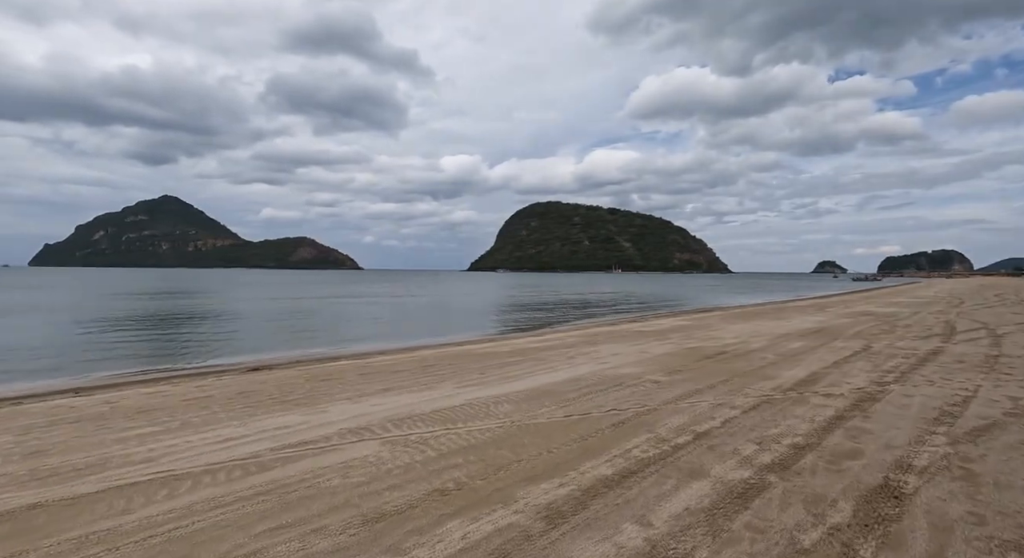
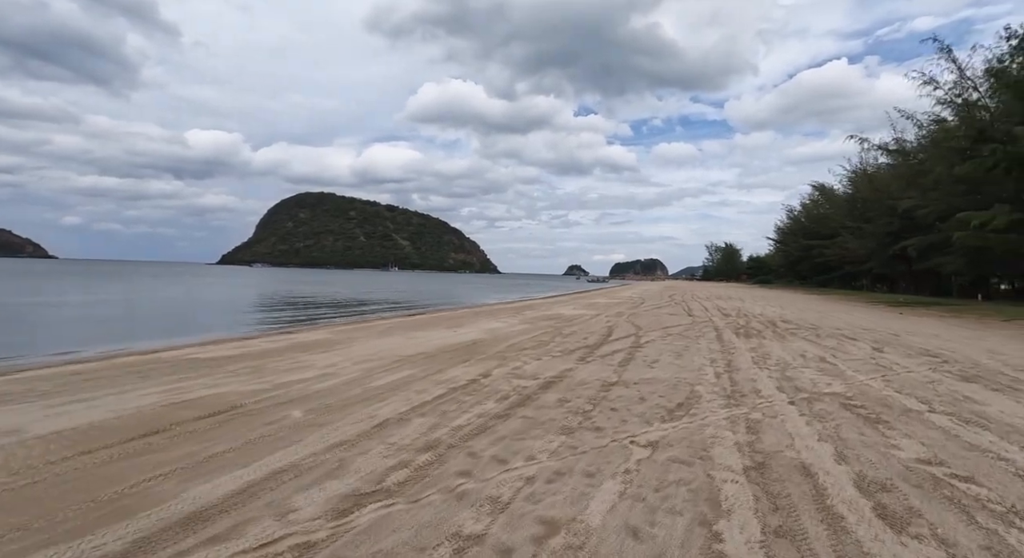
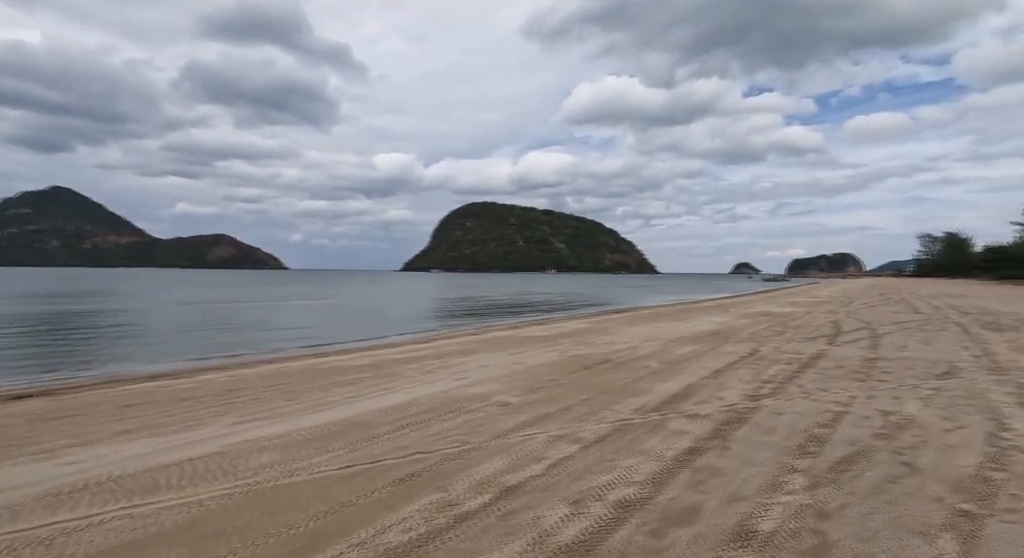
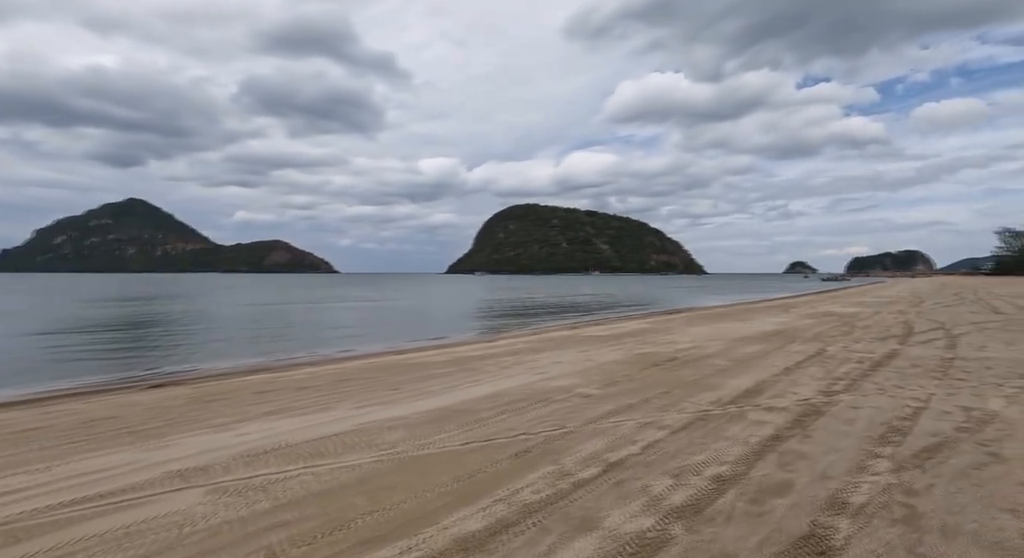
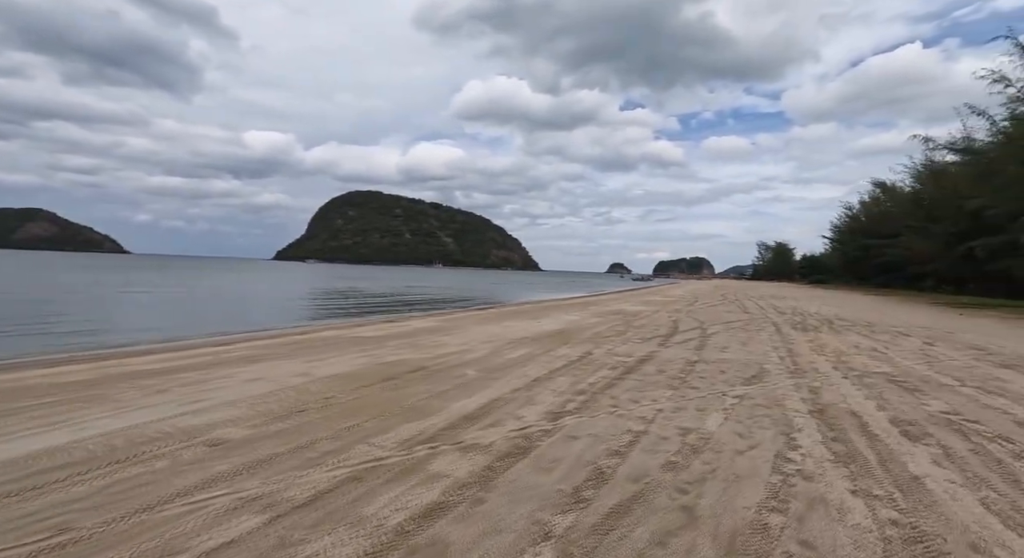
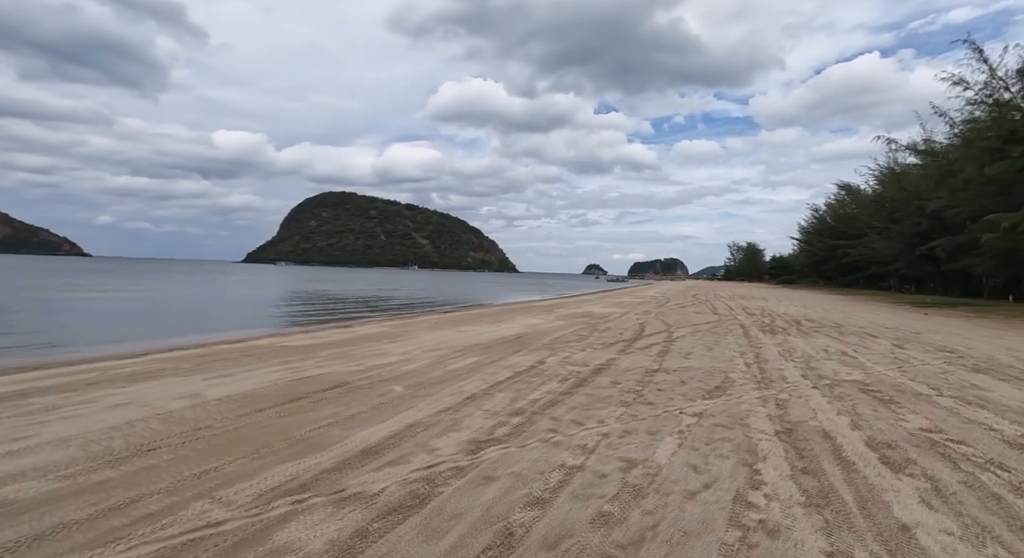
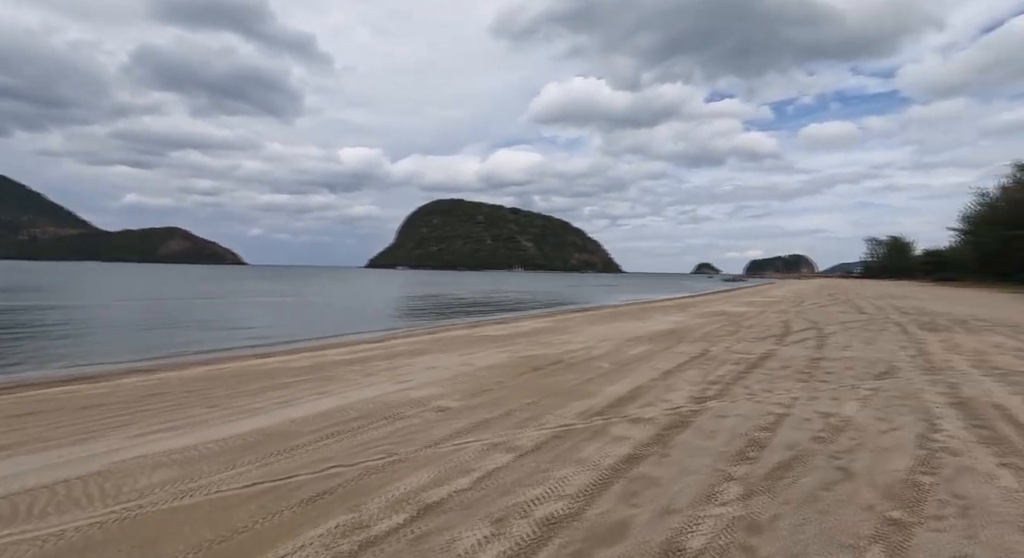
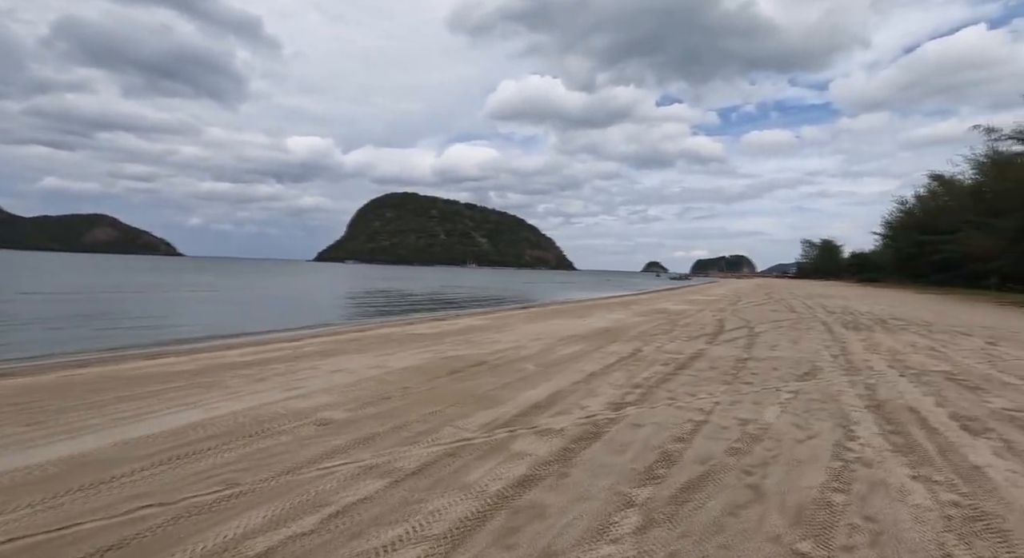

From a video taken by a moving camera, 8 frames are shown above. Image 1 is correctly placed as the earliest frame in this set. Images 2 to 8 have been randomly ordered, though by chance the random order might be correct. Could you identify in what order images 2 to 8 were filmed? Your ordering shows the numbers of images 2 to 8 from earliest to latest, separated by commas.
4, 3, 7, 8, 5, 6, 2
